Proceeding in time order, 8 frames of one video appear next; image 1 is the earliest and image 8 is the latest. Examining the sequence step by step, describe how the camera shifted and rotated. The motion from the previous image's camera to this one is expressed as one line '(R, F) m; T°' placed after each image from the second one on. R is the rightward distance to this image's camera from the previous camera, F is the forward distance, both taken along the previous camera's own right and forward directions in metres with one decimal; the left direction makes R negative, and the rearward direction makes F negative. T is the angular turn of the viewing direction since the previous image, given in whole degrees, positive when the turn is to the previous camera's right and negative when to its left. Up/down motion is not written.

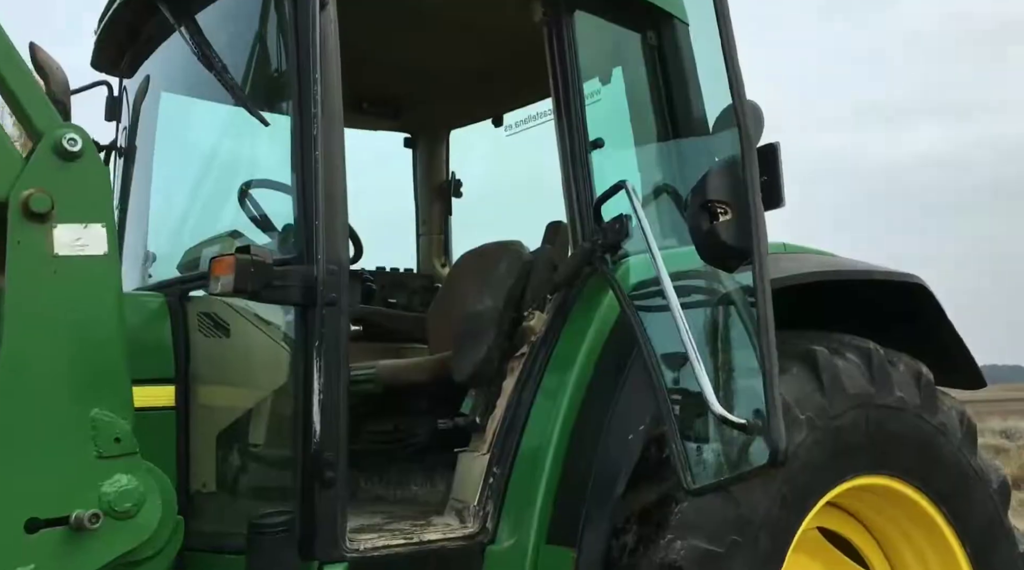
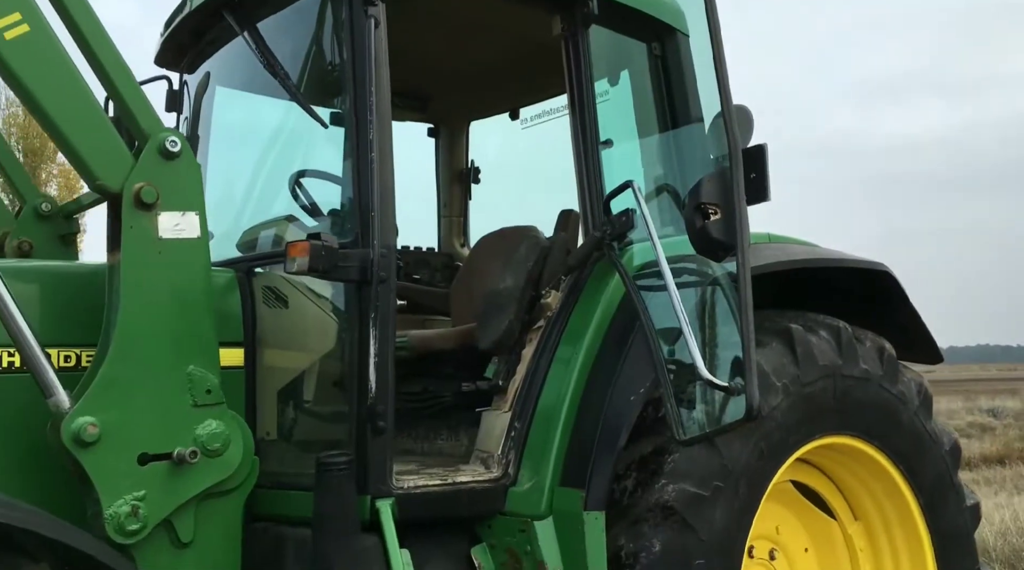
(-0.1, -0.3) m; 0°
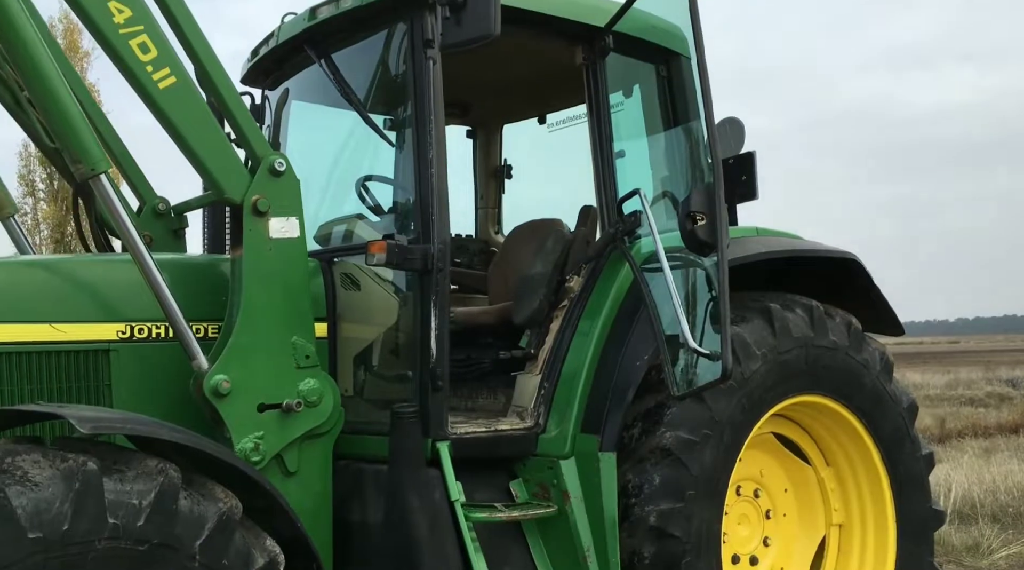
(0.0, -0.6) m; -1°
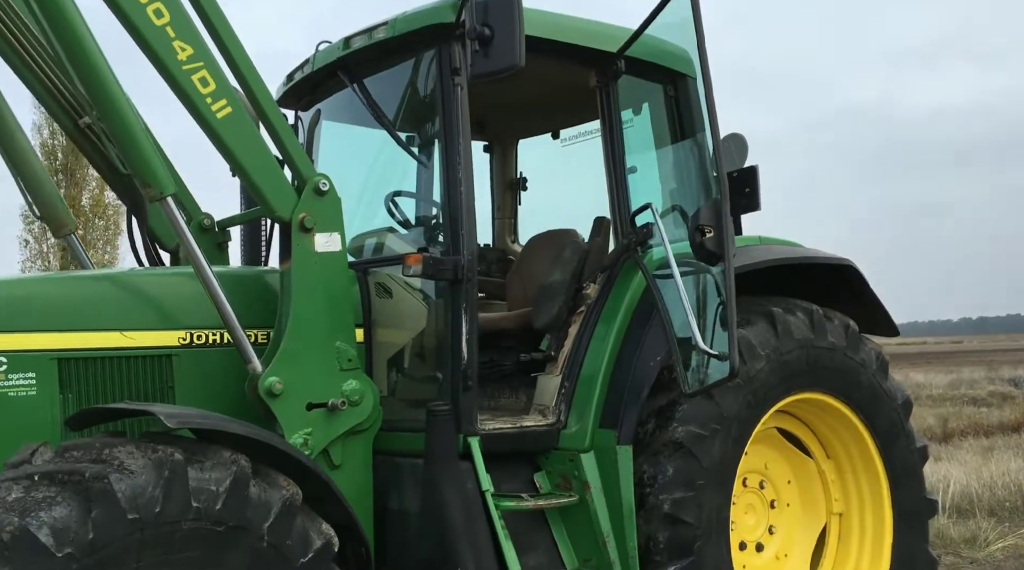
(-0.1, -0.3) m; 0°
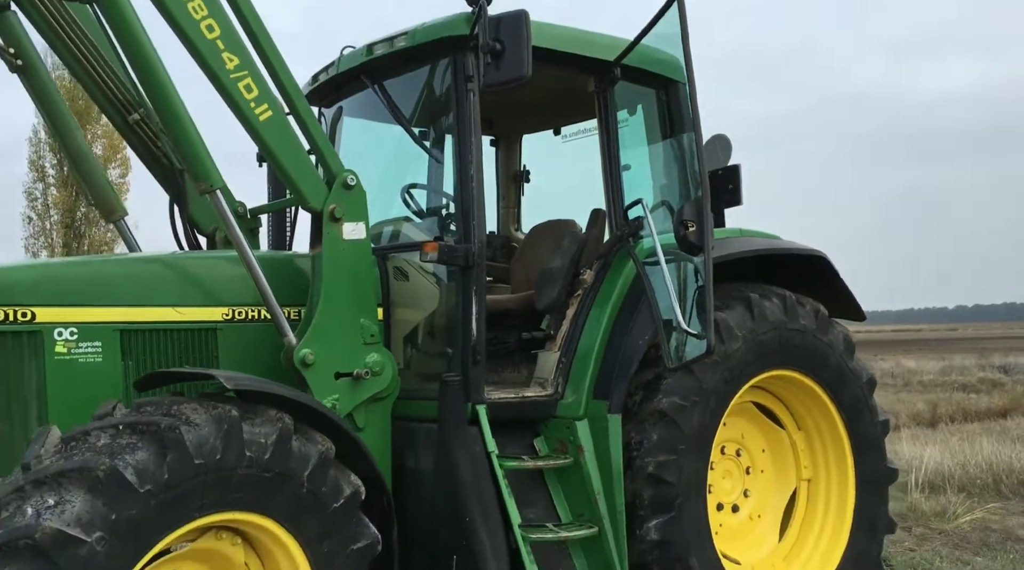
(0.0, -0.4) m; 0°
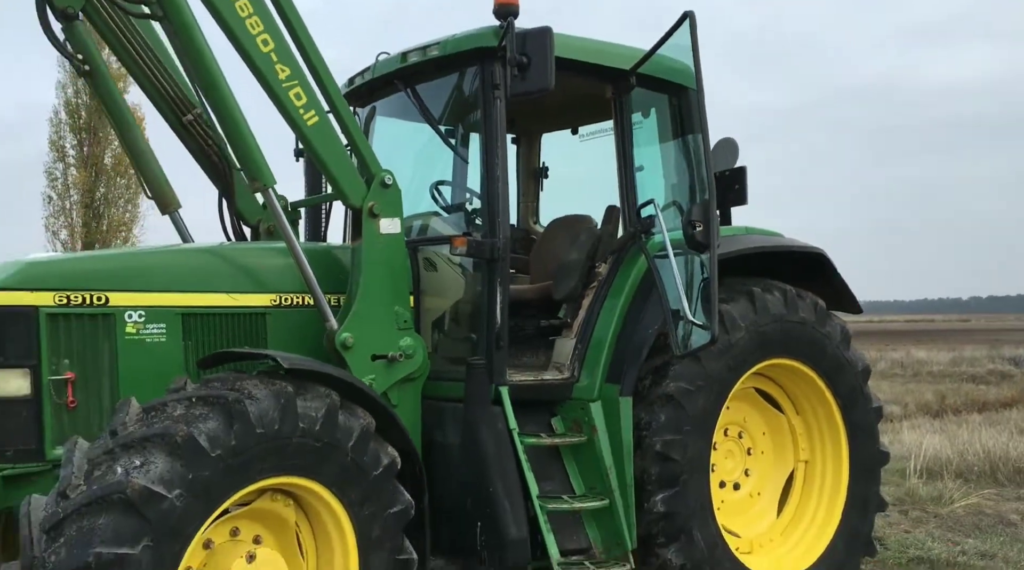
(0.0, -0.3) m; -1°
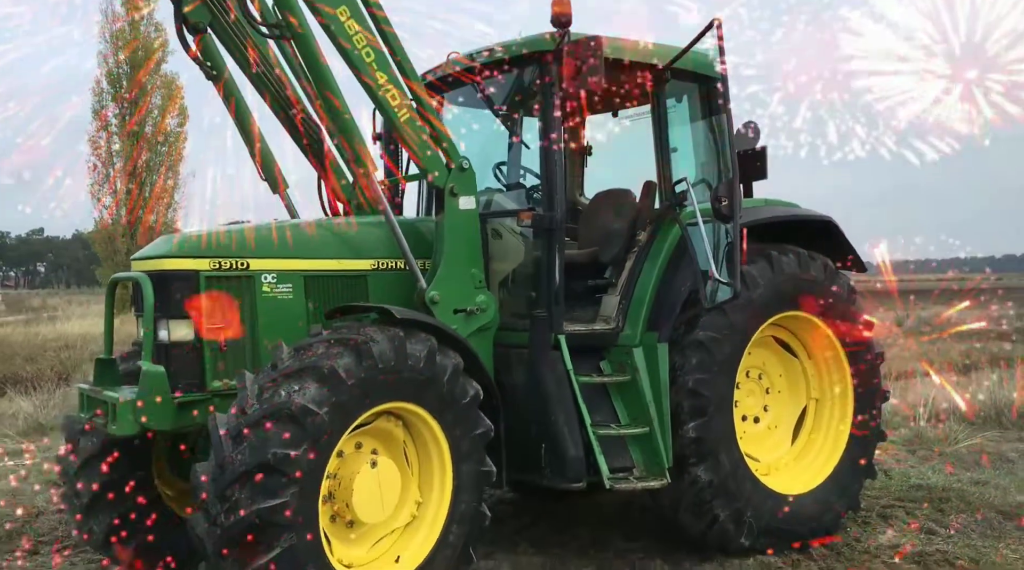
(-0.1, -0.7) m; -2°
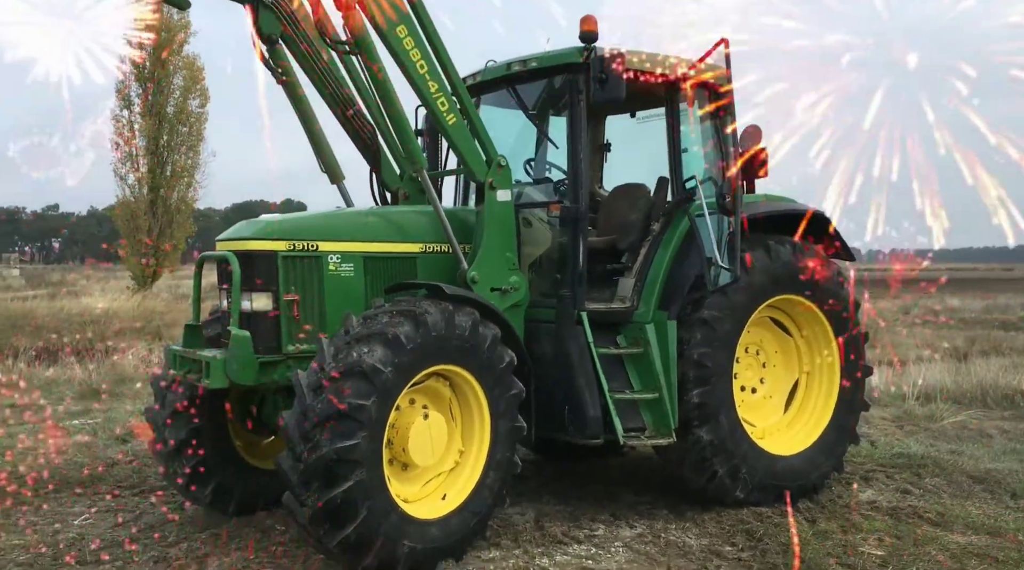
(-0.1, -0.6) m; -1°
